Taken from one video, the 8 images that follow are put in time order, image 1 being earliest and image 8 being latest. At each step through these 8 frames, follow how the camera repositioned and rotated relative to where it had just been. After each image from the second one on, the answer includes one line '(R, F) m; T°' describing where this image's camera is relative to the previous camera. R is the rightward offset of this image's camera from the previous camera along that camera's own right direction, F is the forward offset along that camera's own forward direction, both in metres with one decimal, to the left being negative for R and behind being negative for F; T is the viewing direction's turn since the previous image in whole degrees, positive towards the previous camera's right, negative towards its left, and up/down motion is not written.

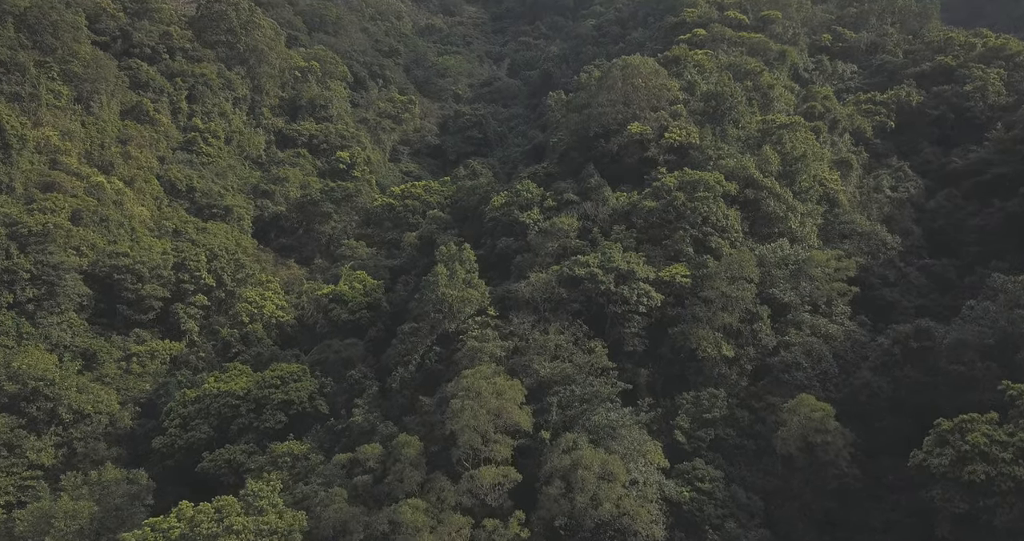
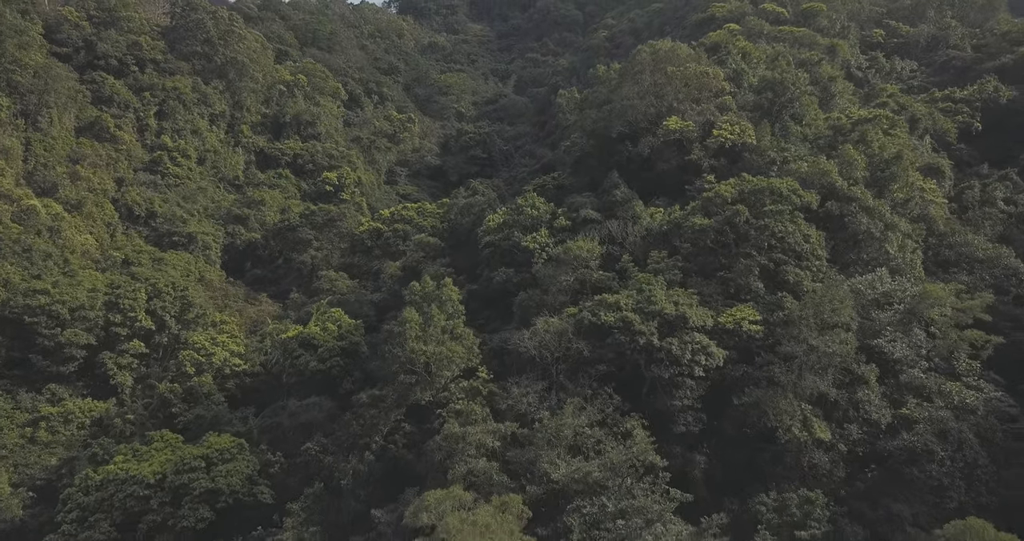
(+0.2, +5.0) m; -1°
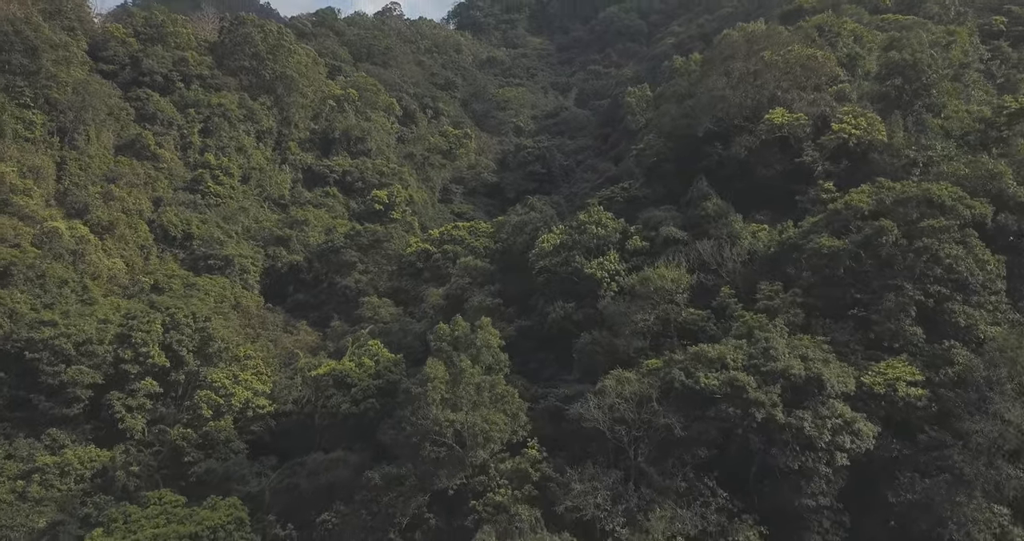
(0.0, +3.2) m; -5°
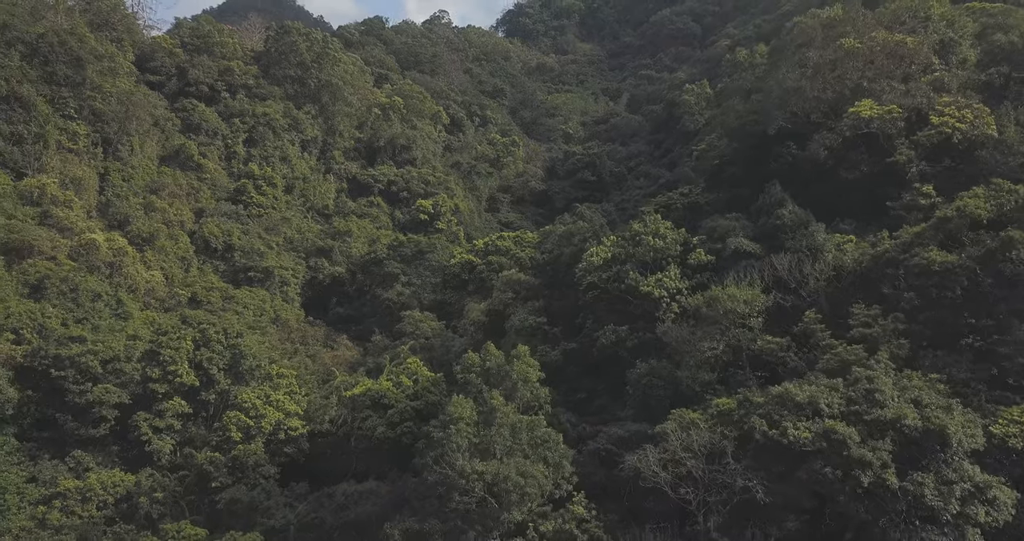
(+0.1, +1.5) m; -4°
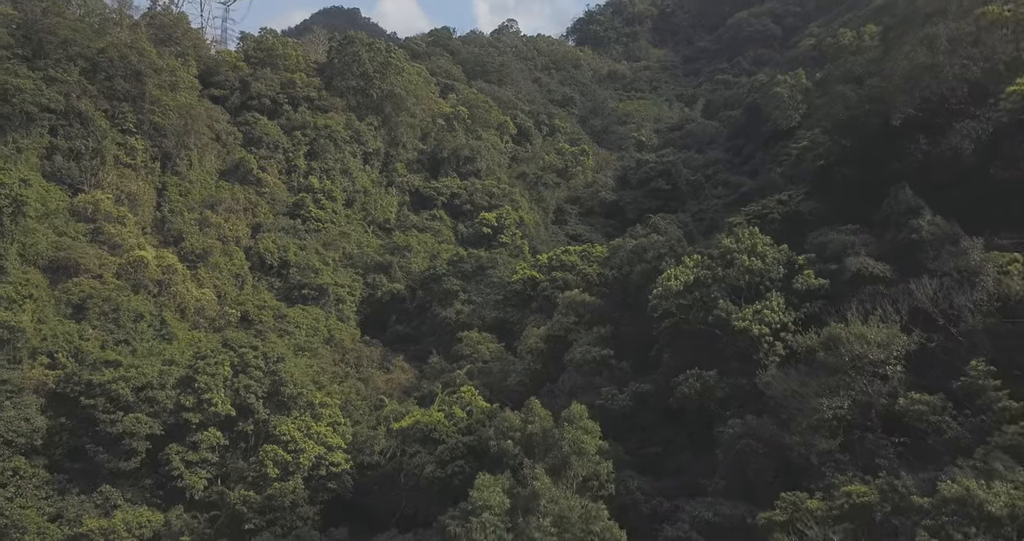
(+0.2, +2.1) m; -5°
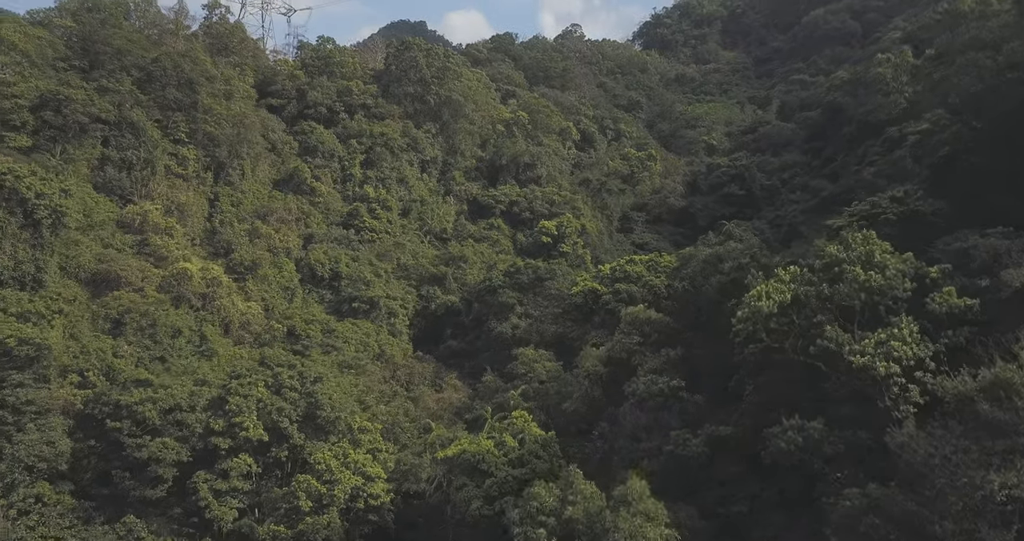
(+0.2, +1.8) m; -5°
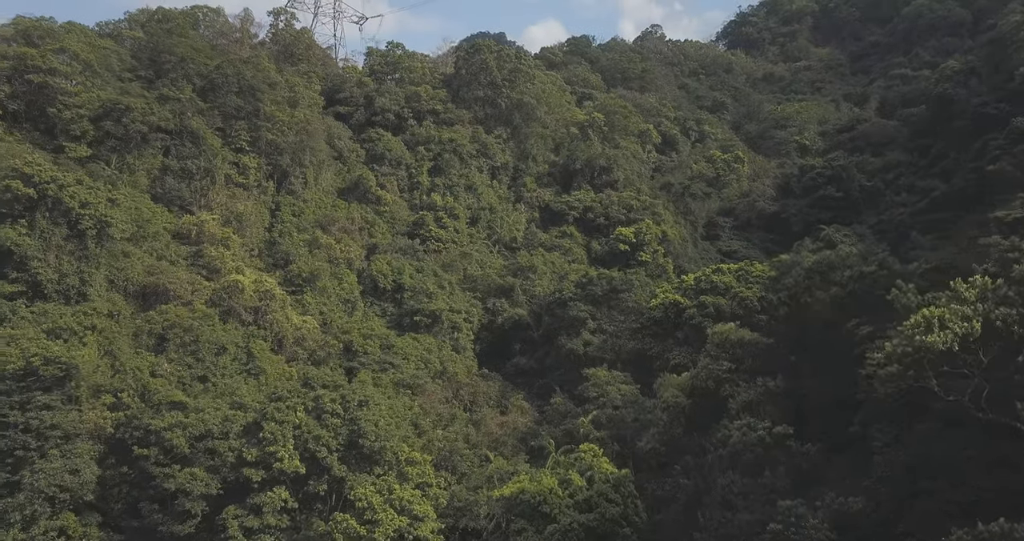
(+0.3, +2.1) m; -6°
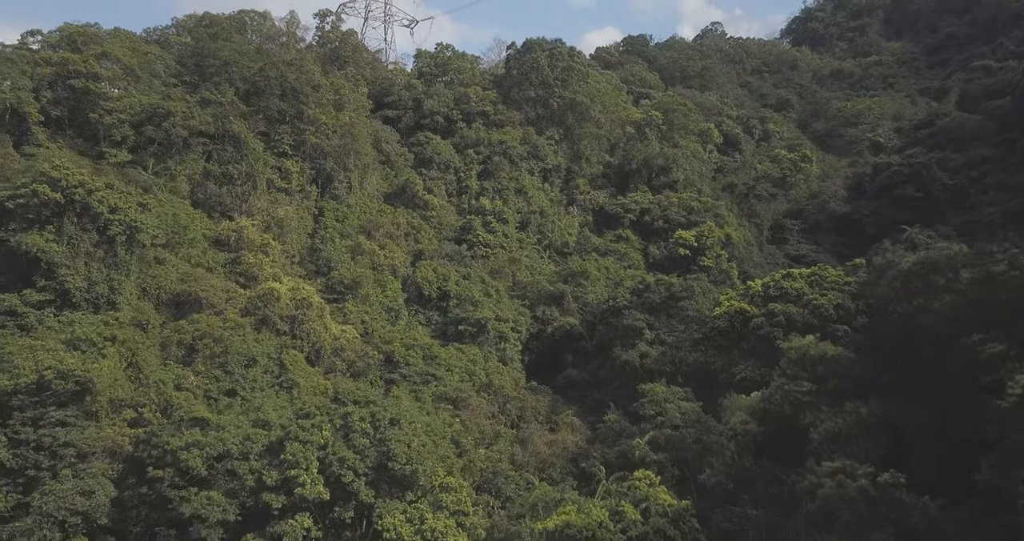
(+0.2, +1.5) m; -4°
